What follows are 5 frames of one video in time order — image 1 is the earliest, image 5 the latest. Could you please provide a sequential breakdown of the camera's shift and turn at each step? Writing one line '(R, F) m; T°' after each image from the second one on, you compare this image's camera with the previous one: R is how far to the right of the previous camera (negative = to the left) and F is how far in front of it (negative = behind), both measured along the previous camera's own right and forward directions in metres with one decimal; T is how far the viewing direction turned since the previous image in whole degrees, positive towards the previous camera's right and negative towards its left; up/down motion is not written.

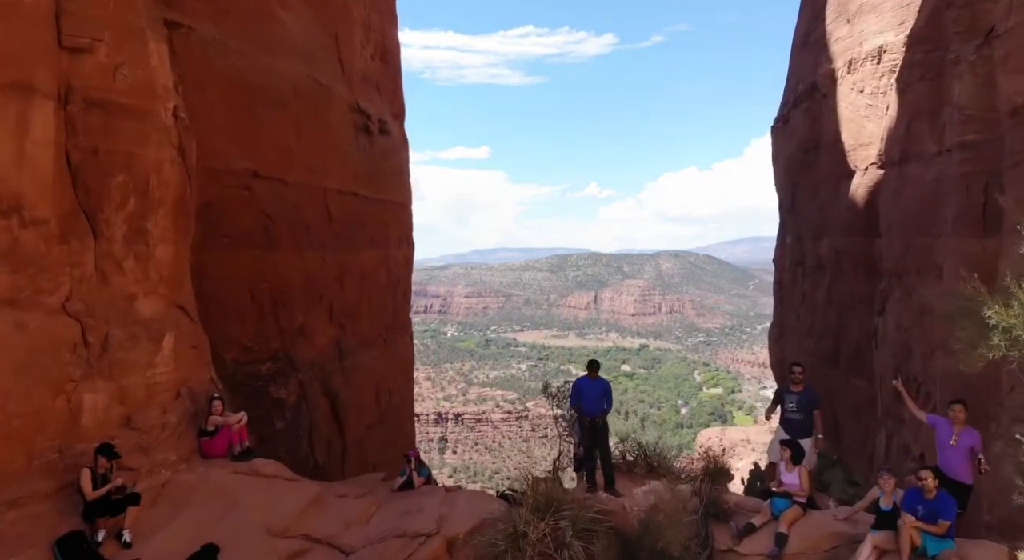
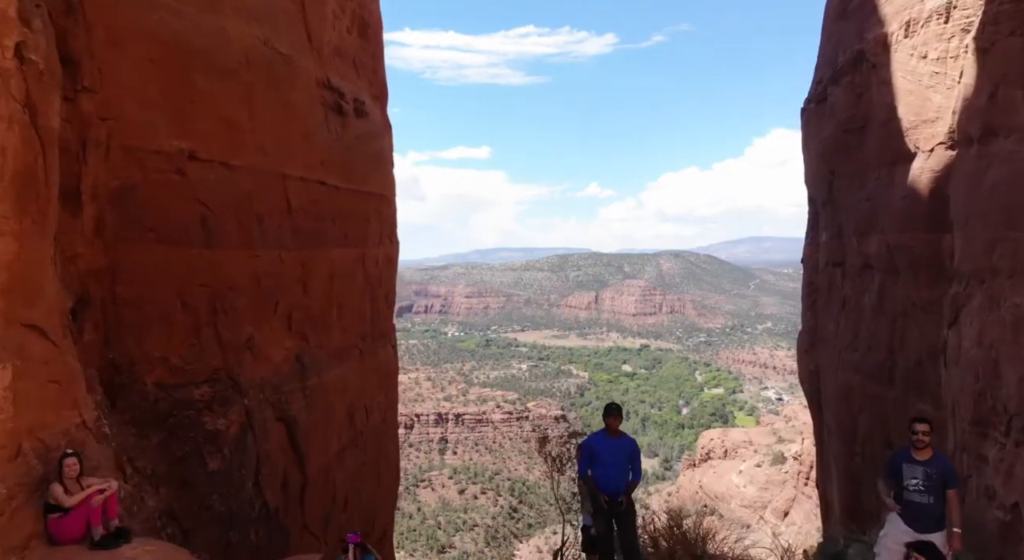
(+0.1, +1.1) m; 0°
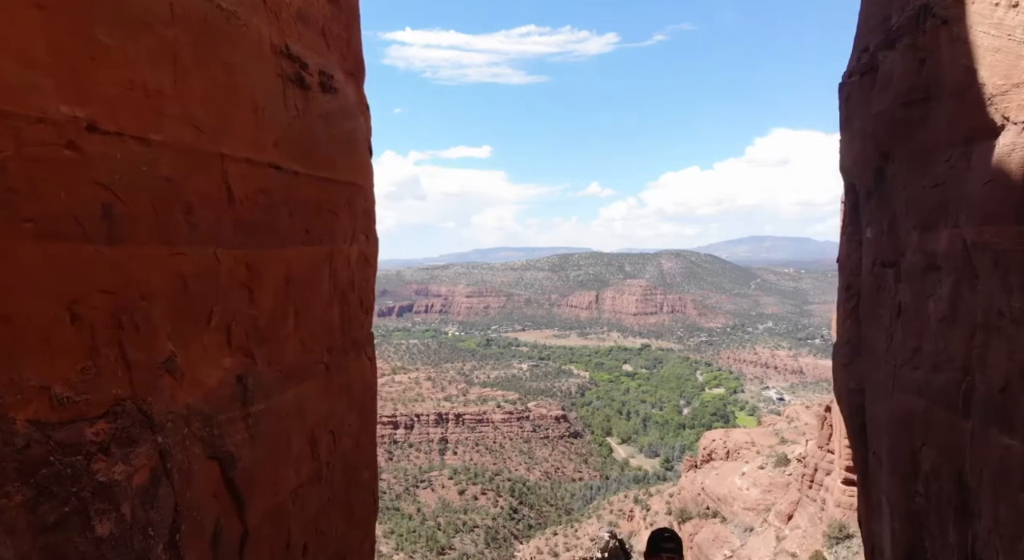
(+0.1, +1.1) m; 0°
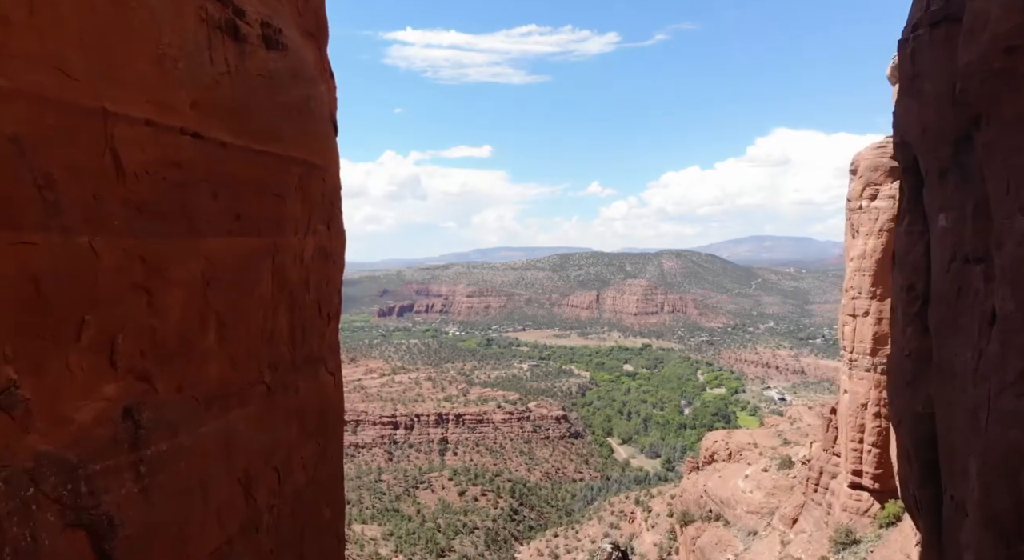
(+0.1, +1.2) m; 0°
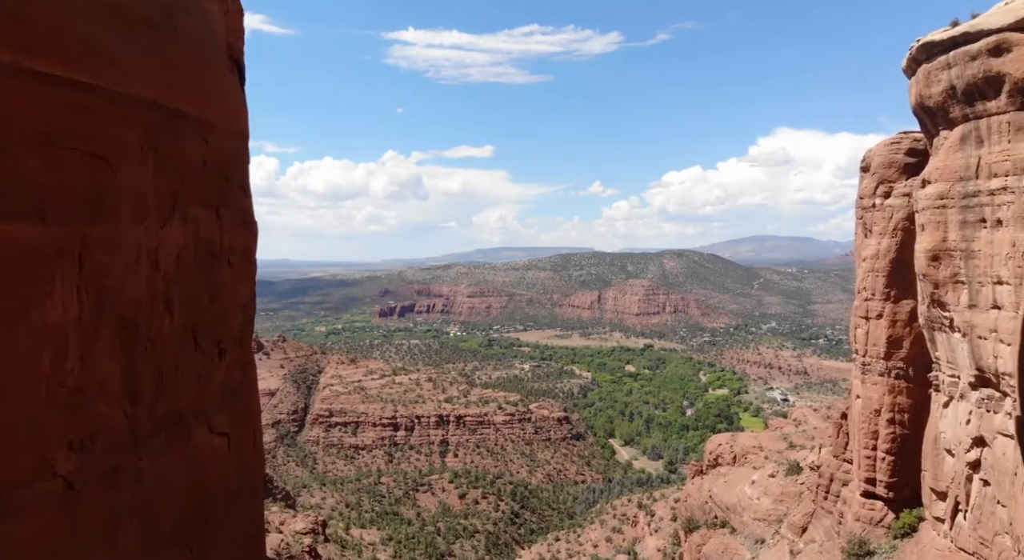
(+0.1, +2.1) m; 0°
